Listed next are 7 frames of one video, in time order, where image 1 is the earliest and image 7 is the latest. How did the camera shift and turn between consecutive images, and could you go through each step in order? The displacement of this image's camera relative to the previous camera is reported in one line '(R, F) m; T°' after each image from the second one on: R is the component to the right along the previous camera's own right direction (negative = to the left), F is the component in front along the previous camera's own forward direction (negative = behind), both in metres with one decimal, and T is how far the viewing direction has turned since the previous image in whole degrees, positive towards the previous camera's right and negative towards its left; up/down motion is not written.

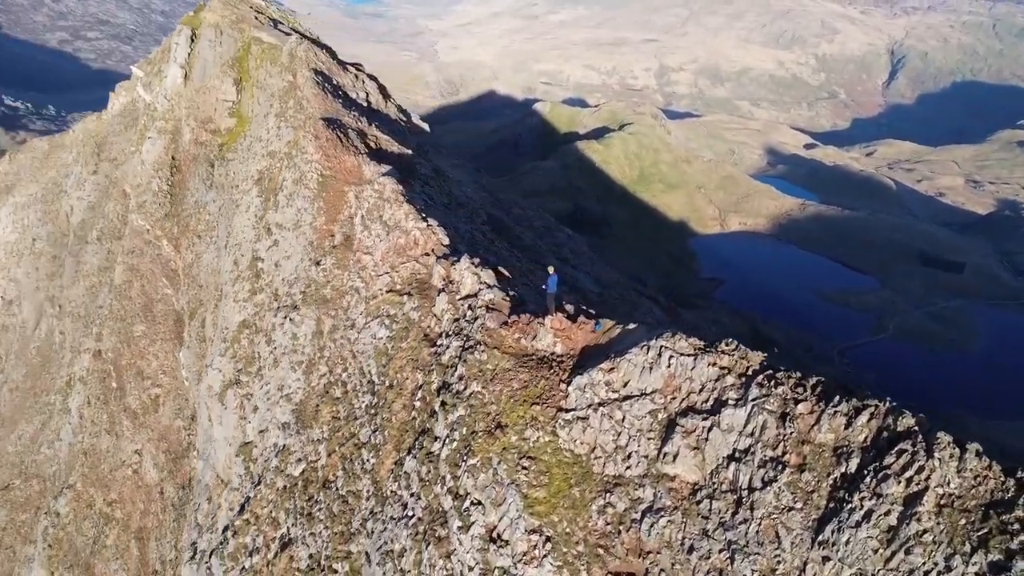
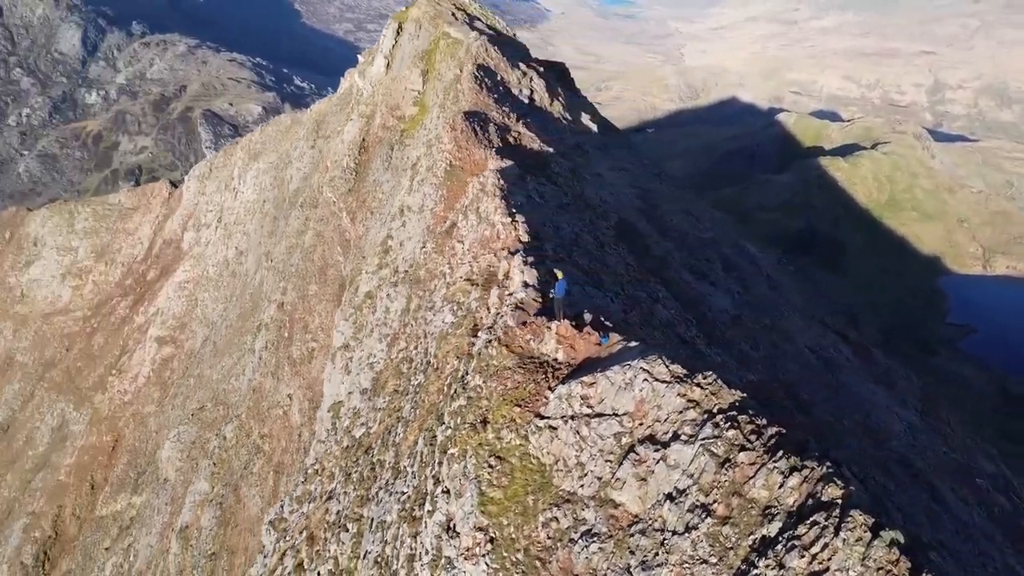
(+4.7, +0.6) m; -16°
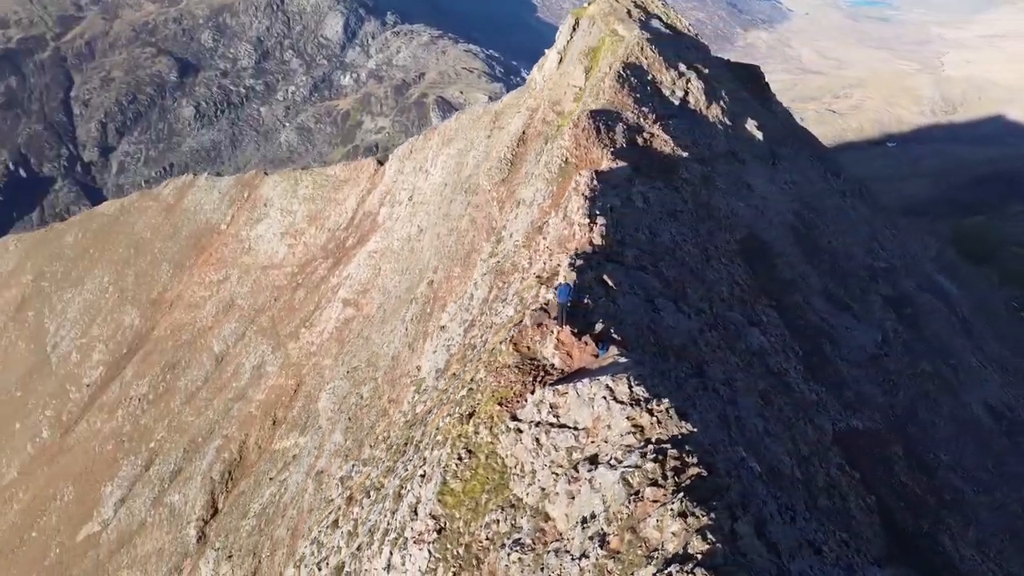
(+4.4, +0.6) m; -15°
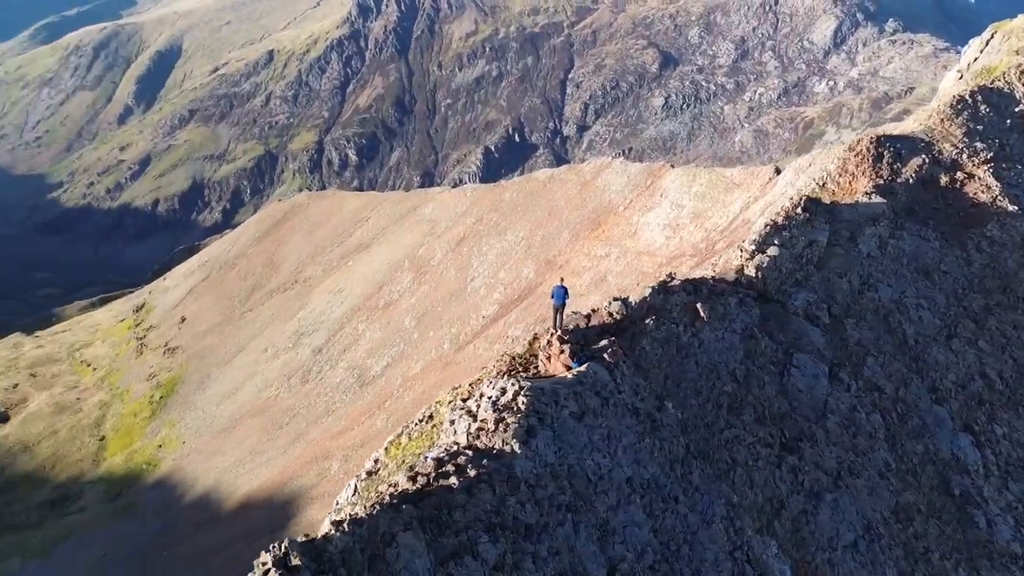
(+8.6, +2.4) m; -31°
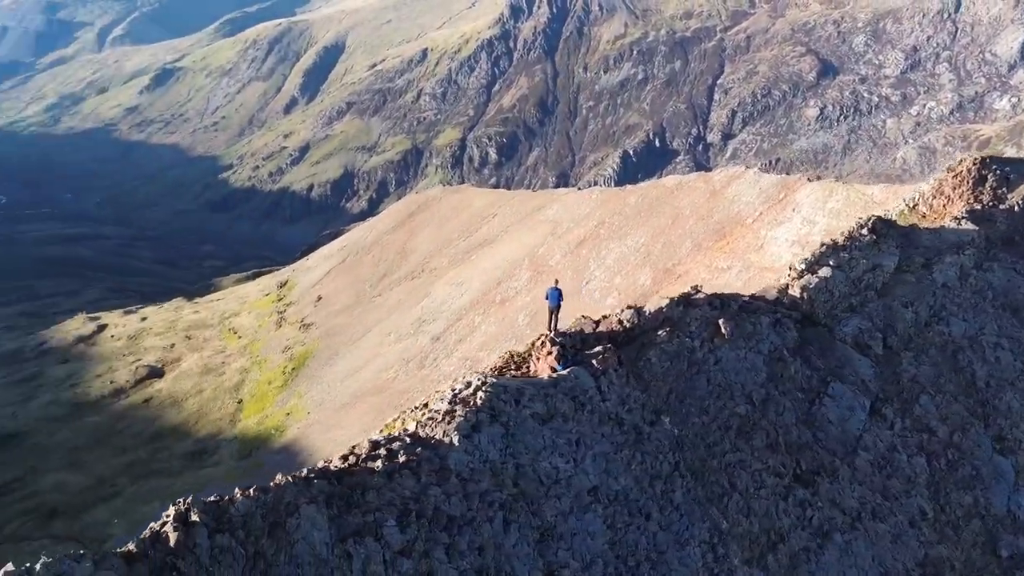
(+2.8, +0.1) m; -10°
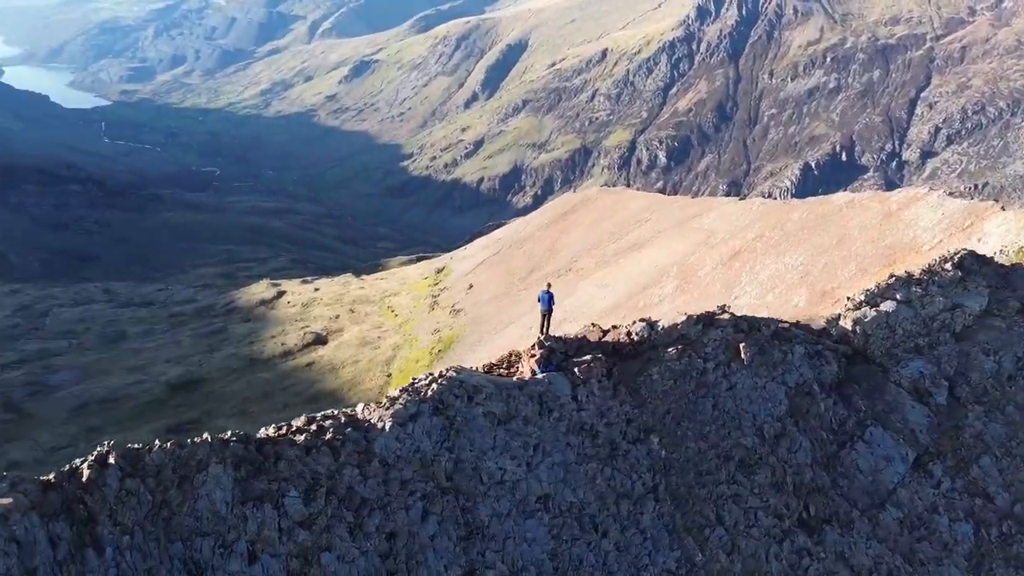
(+3.5, +0.3) m; -12°
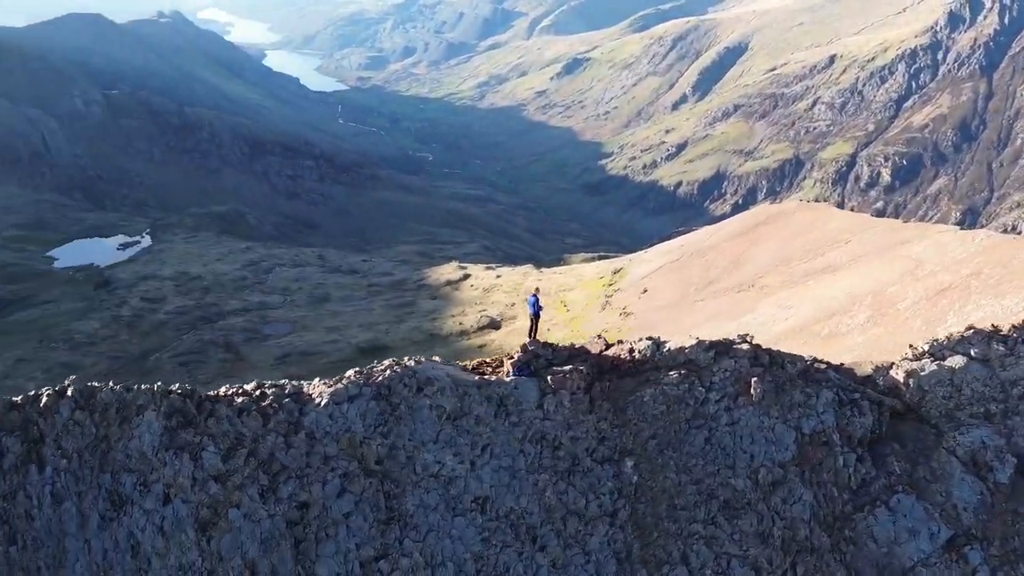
(+4.0, +0.5) m; -14°
